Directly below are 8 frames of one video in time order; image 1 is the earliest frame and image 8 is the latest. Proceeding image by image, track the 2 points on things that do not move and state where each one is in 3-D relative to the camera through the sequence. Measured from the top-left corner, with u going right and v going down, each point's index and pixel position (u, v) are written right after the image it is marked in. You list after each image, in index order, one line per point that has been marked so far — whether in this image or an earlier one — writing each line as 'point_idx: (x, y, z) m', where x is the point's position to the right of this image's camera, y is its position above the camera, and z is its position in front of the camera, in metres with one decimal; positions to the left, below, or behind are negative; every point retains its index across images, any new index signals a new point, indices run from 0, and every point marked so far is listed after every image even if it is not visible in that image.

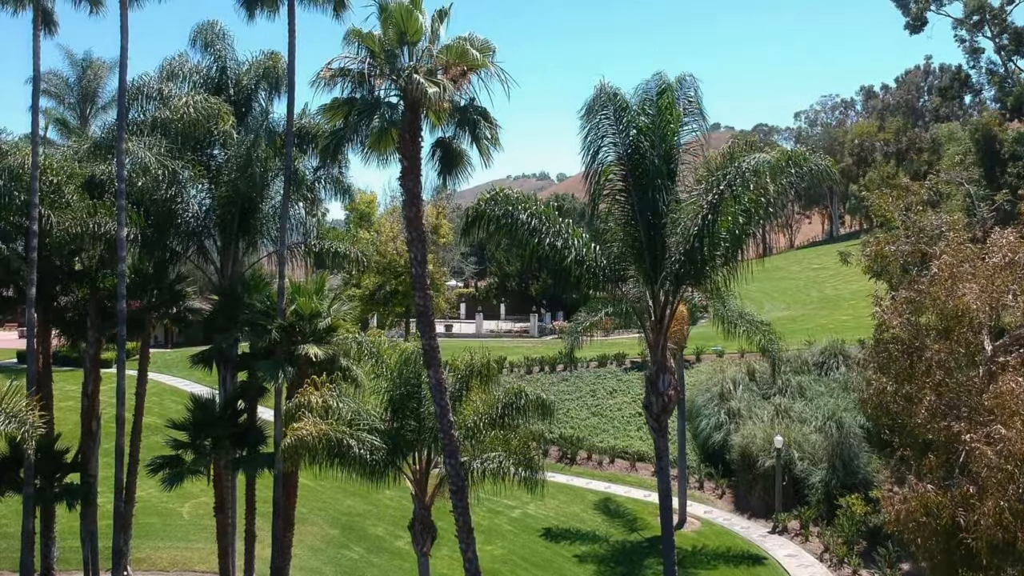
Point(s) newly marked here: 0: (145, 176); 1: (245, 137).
0: (-6.6, +2.0, +14.5) m
1: (-5.1, +2.8, +15.4) m
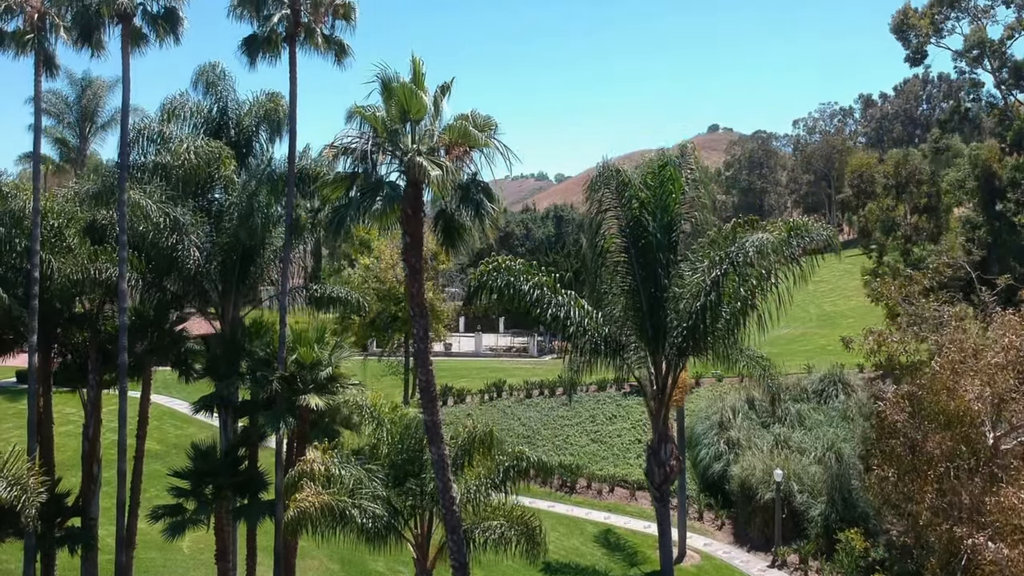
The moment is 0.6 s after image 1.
0: (-6.6, +1.1, +14.6) m
1: (-5.1, +2.0, +15.4) m
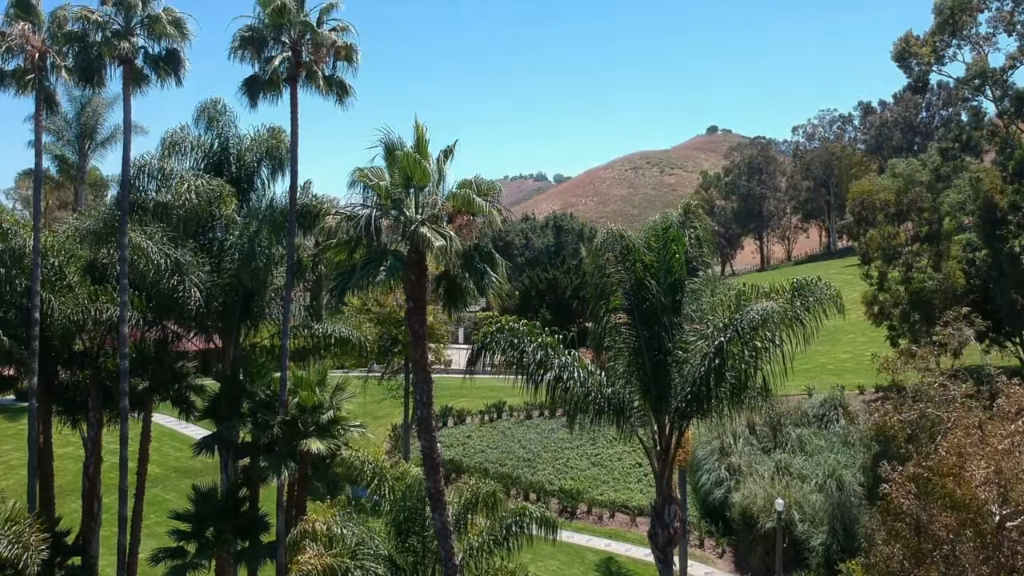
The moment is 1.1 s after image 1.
0: (-6.5, +0.4, +14.5) m
1: (-5.0, +1.2, +15.4) m
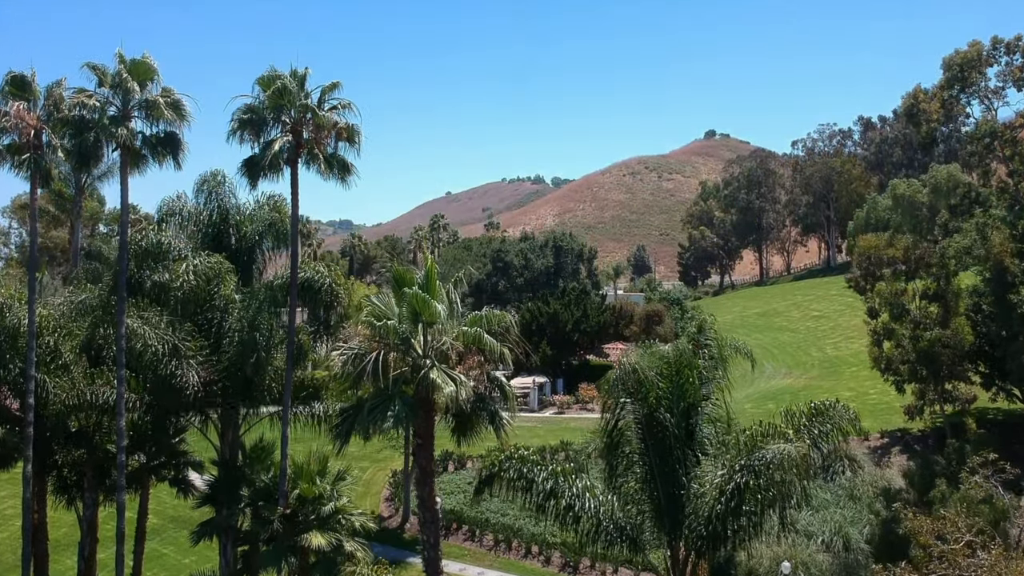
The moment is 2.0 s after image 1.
0: (-6.5, -1.1, +14.2) m
1: (-5.0, -0.3, +15.1) m
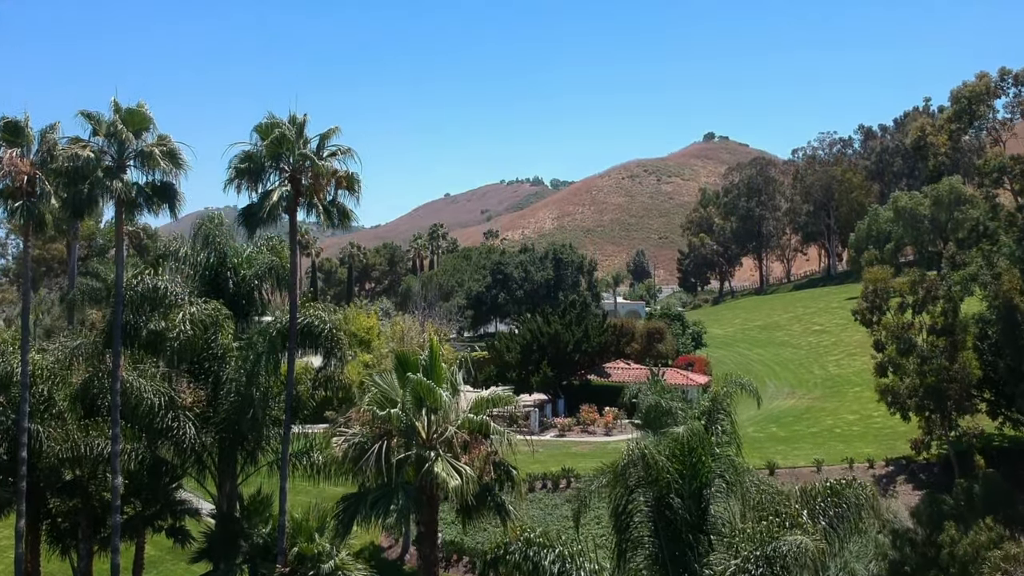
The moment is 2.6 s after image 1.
0: (-6.4, -2.0, +13.9) m
1: (-4.9, -1.1, +14.8) m
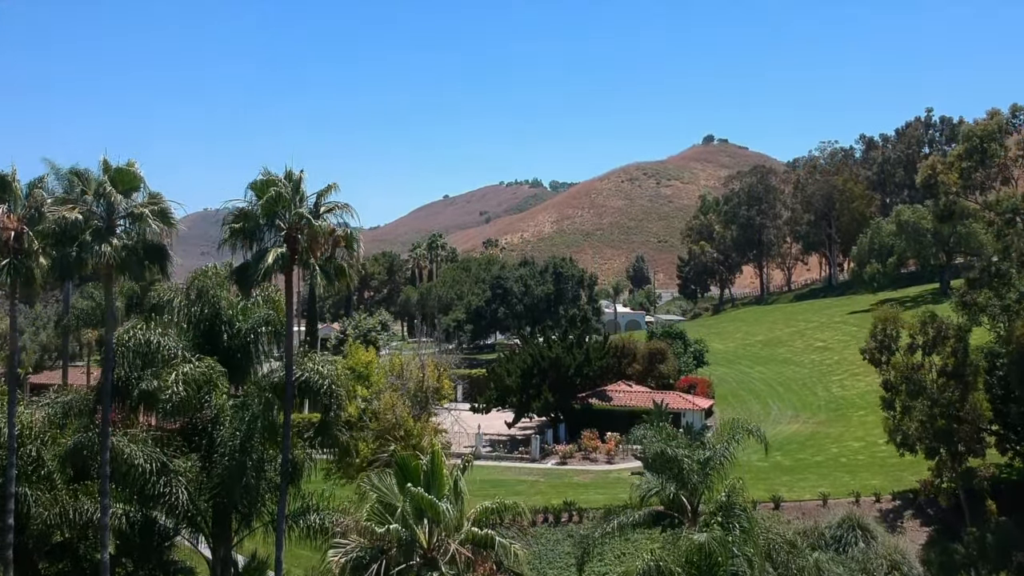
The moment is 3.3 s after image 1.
0: (-6.3, -3.0, +13.4) m
1: (-4.8, -2.2, +14.4) m
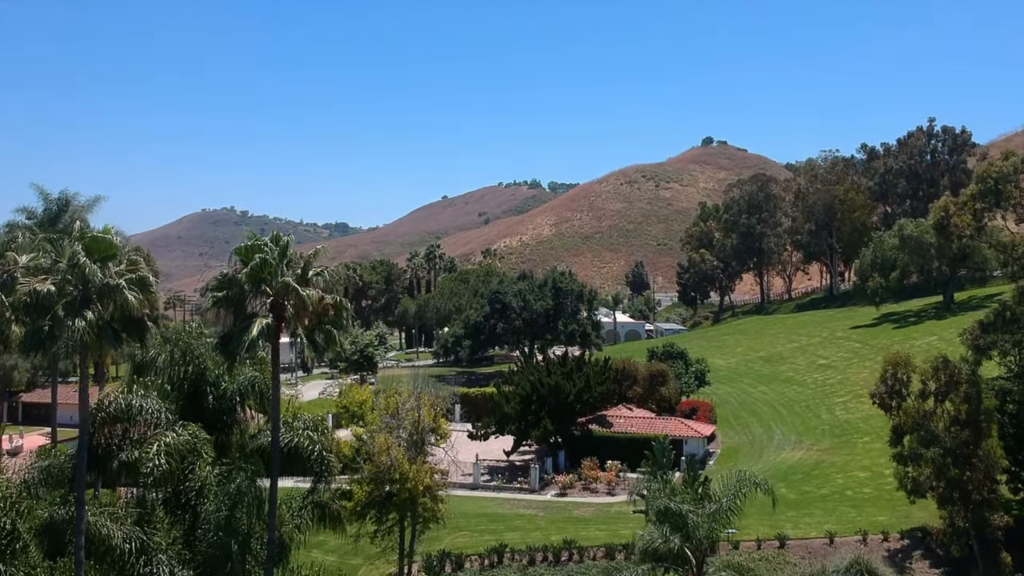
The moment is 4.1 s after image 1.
0: (-6.4, -4.2, +12.8) m
1: (-4.9, -3.3, +13.7) m
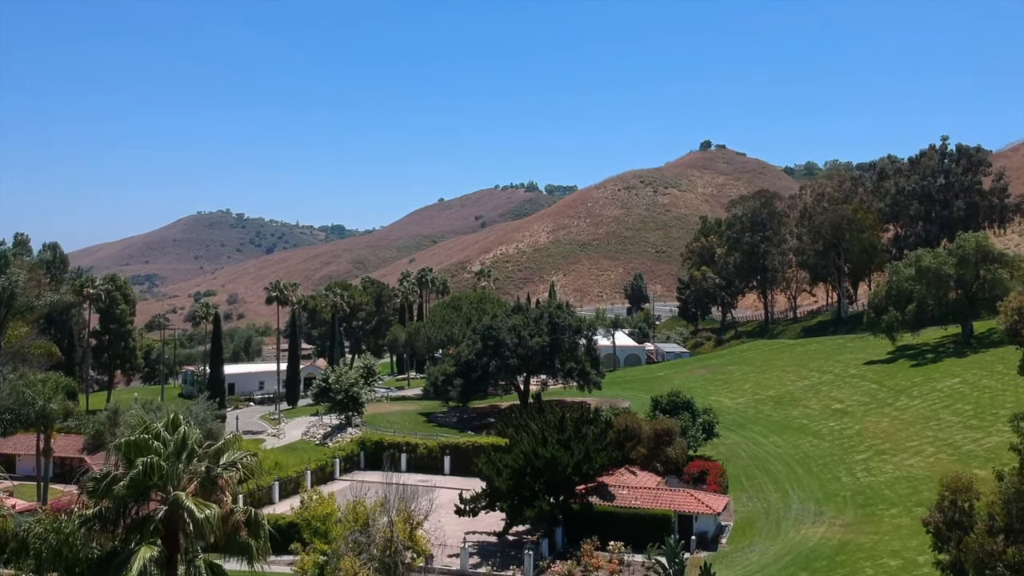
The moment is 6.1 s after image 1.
0: (-6.6, -6.6, +9.4) m
1: (-5.1, -5.7, +10.3) m
